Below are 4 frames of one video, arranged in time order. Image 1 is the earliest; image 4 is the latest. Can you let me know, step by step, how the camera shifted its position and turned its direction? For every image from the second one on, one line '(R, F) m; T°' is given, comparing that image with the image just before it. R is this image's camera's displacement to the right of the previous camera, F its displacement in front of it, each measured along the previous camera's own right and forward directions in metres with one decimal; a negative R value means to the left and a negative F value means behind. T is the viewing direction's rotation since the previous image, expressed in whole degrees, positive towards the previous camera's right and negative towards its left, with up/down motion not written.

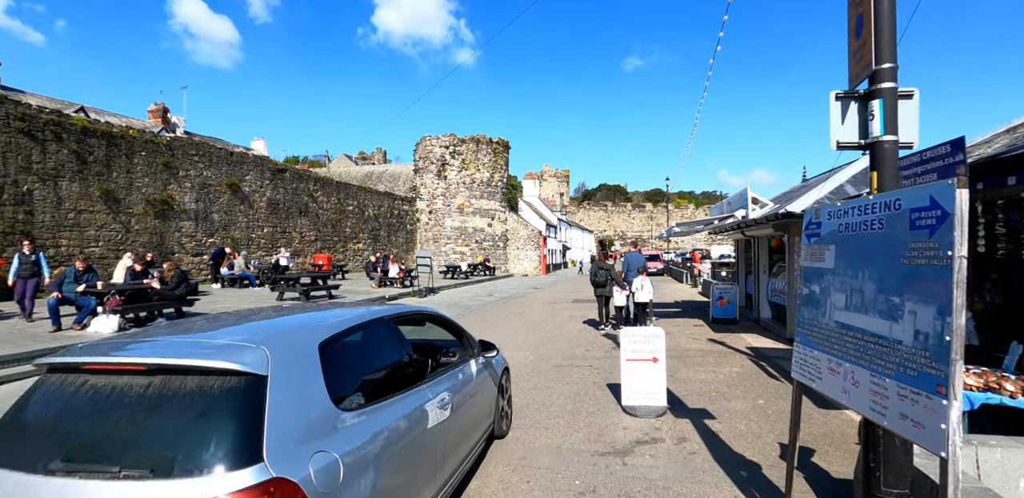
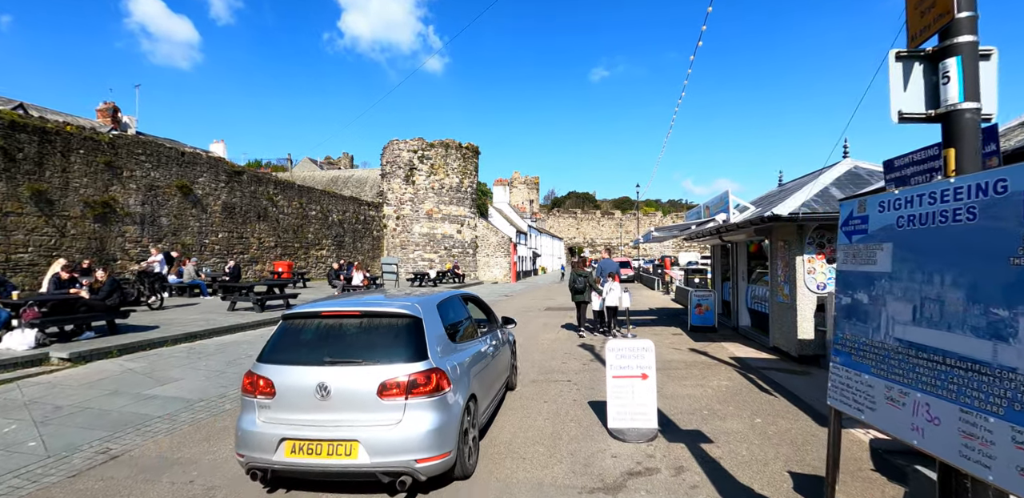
(0.0, +0.6) m; +4°
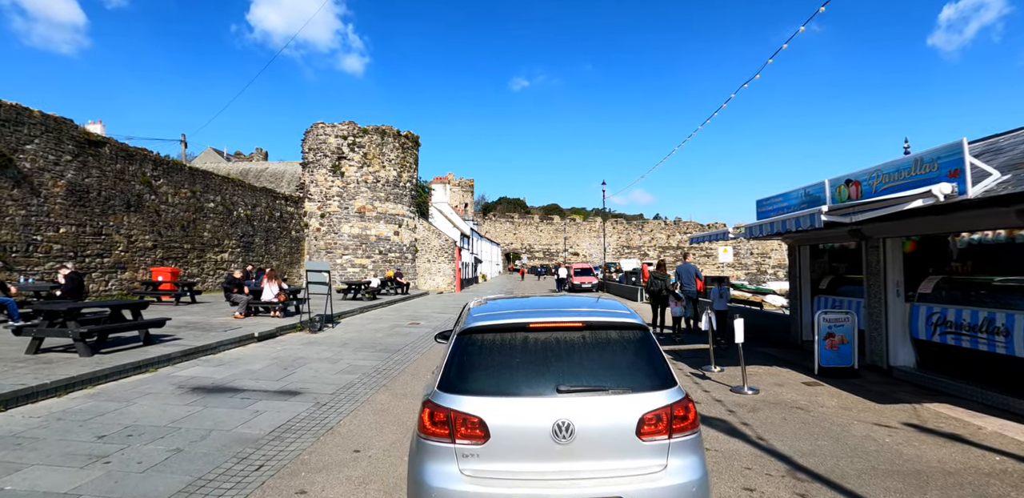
(-1.4, +4.7) m; +9°
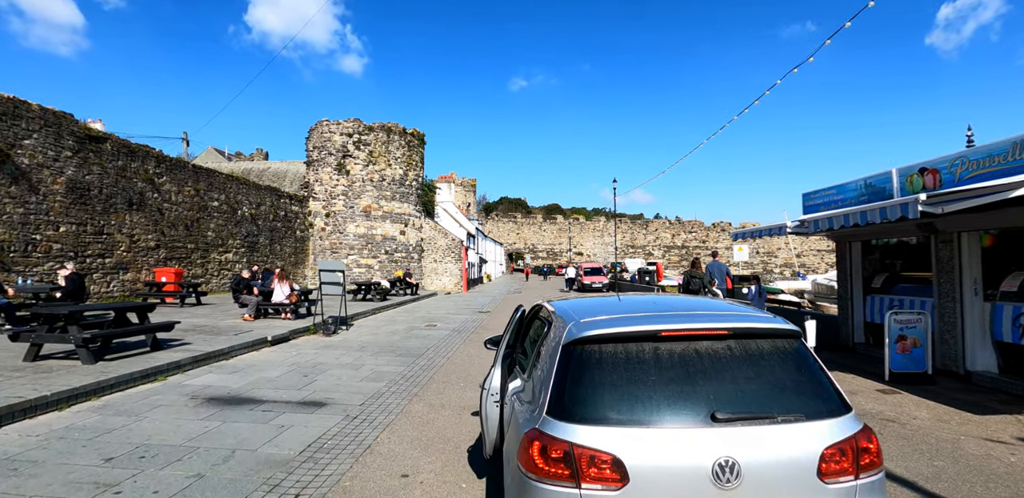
(-0.6, +0.6) m; 0°
